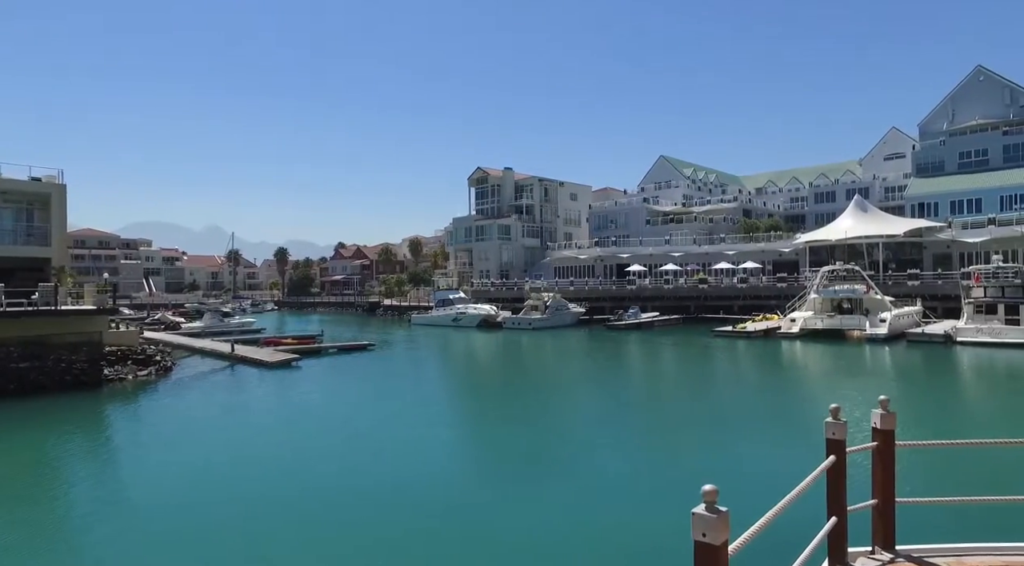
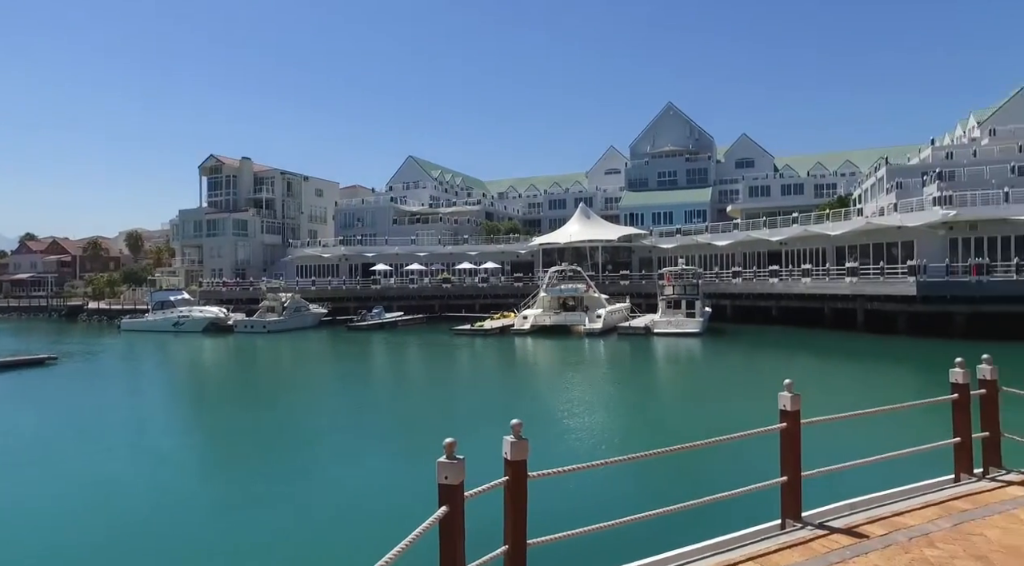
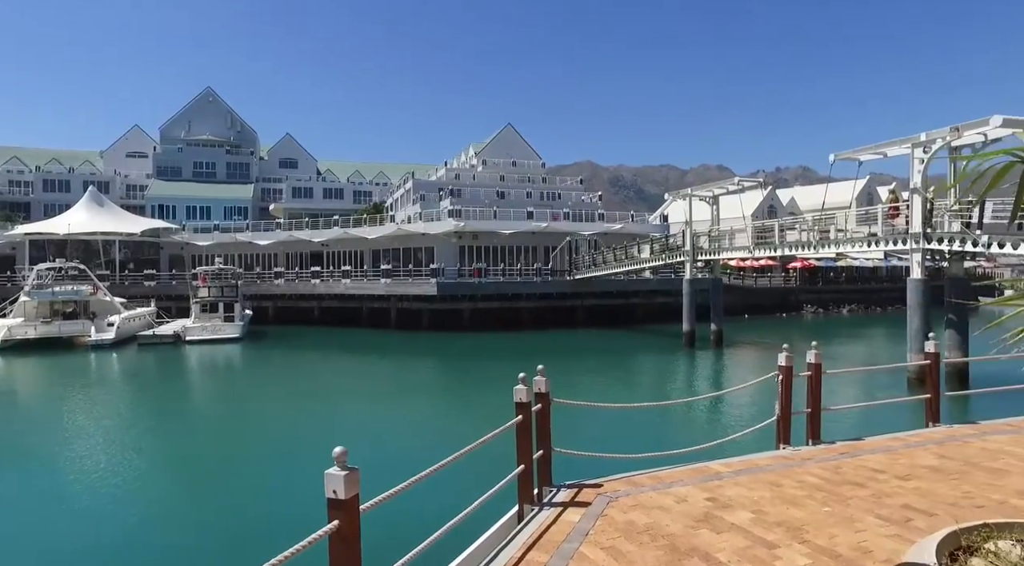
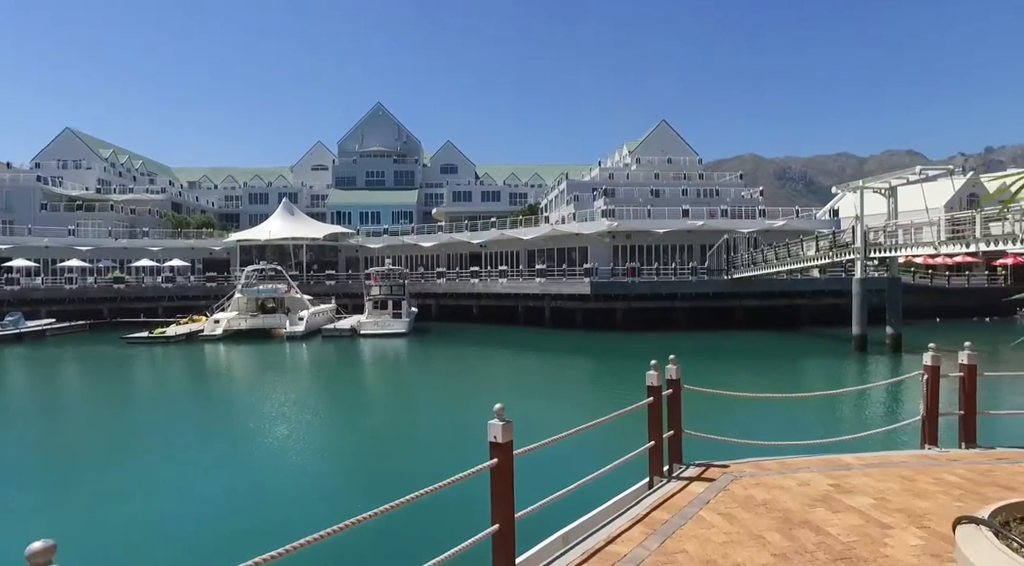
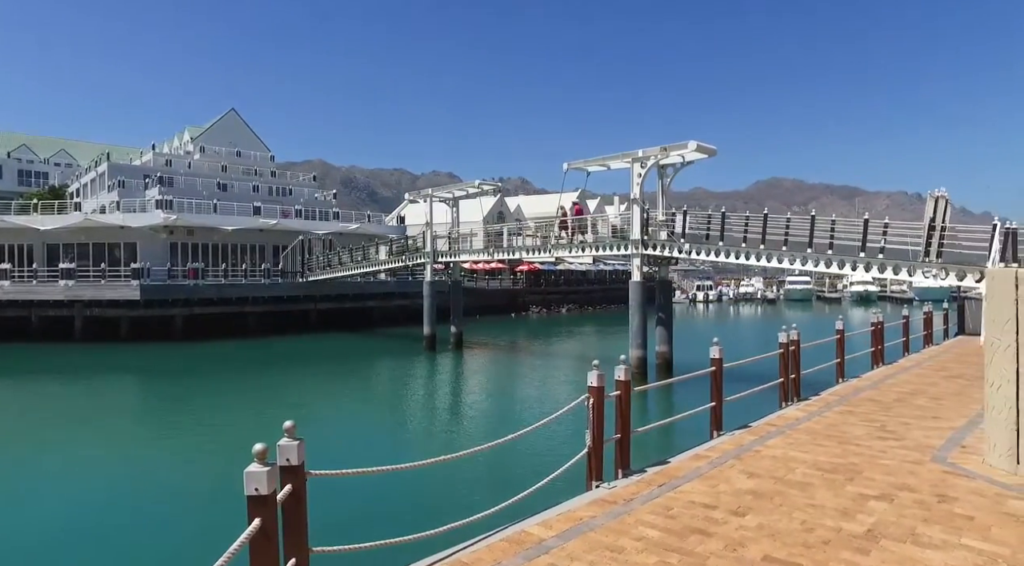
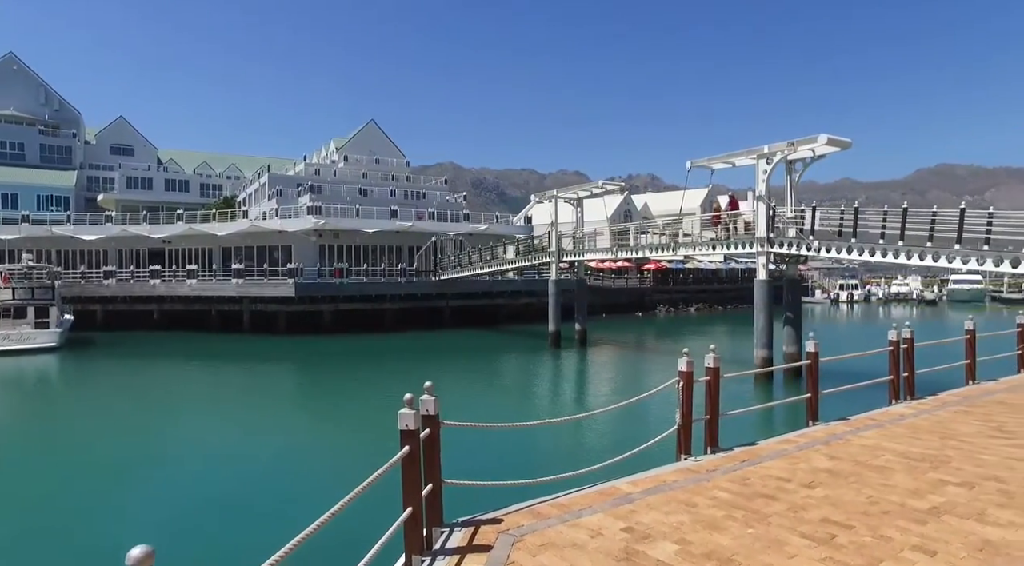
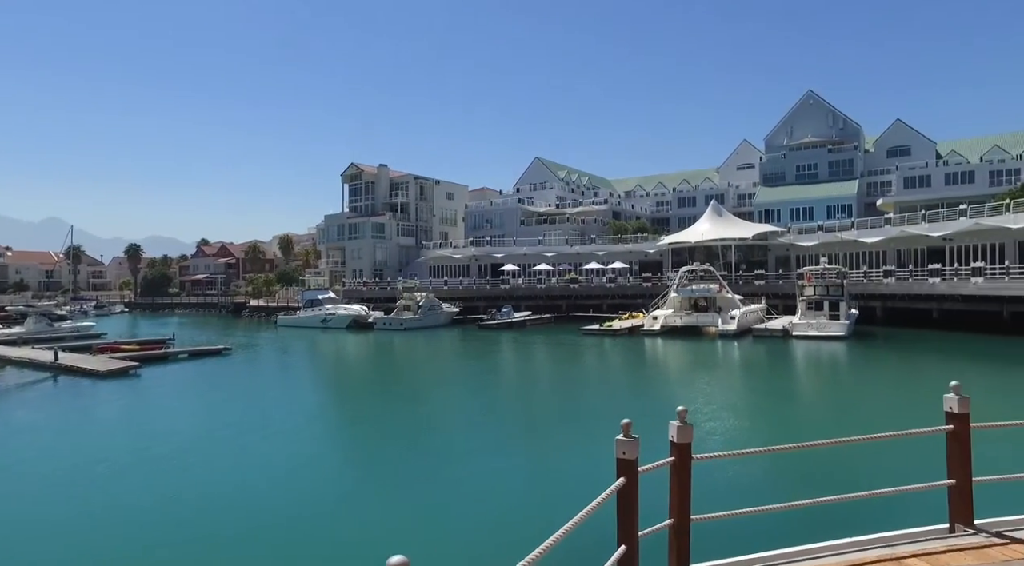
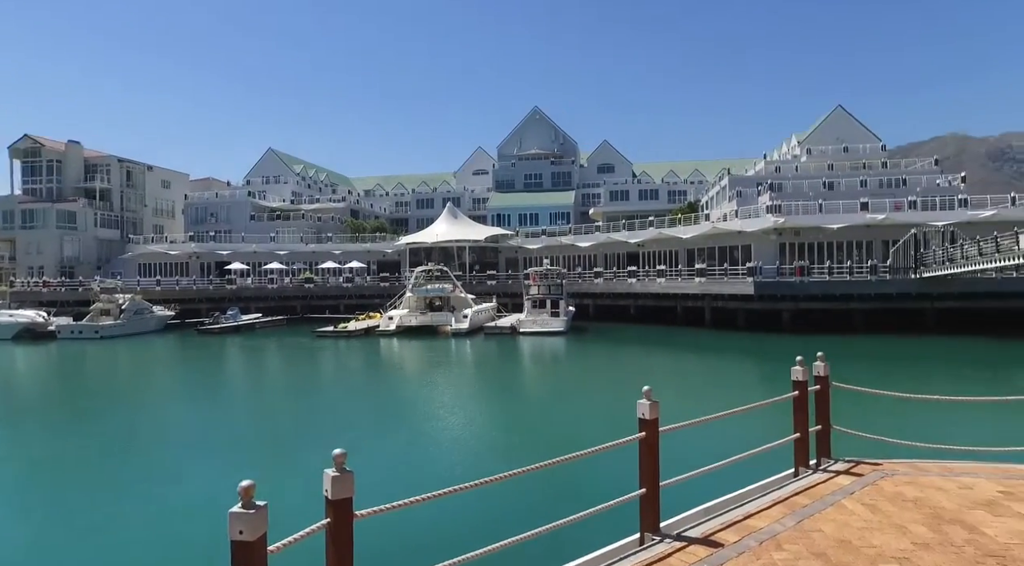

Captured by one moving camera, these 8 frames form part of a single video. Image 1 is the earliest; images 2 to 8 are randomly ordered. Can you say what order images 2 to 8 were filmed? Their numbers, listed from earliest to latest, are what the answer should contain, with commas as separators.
7, 2, 8, 4, 3, 6, 5
